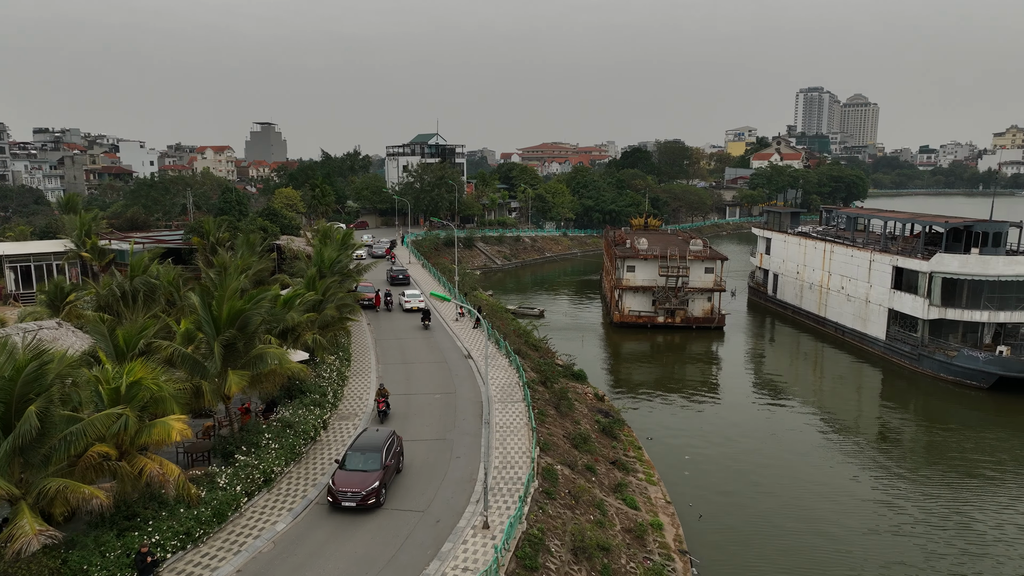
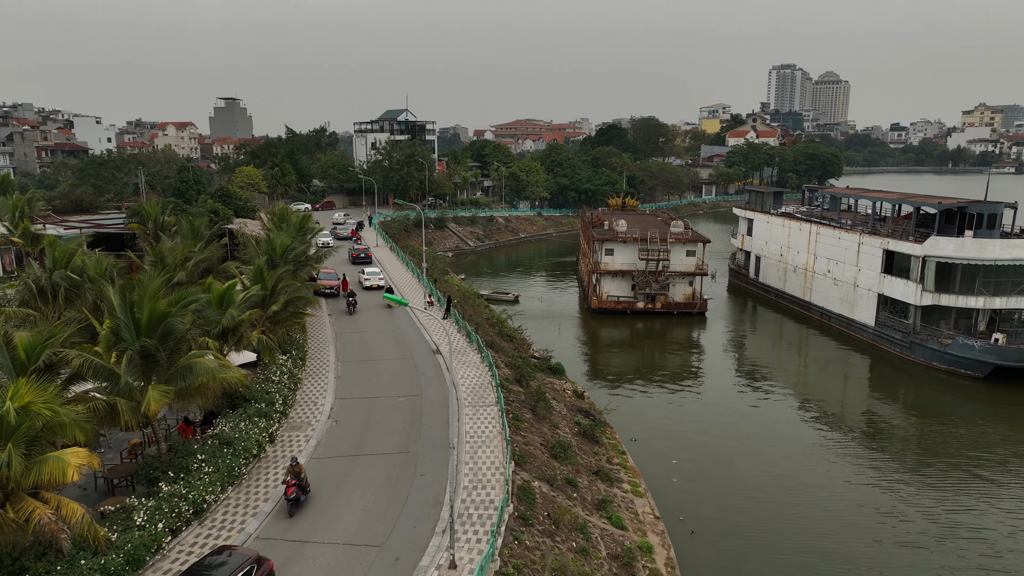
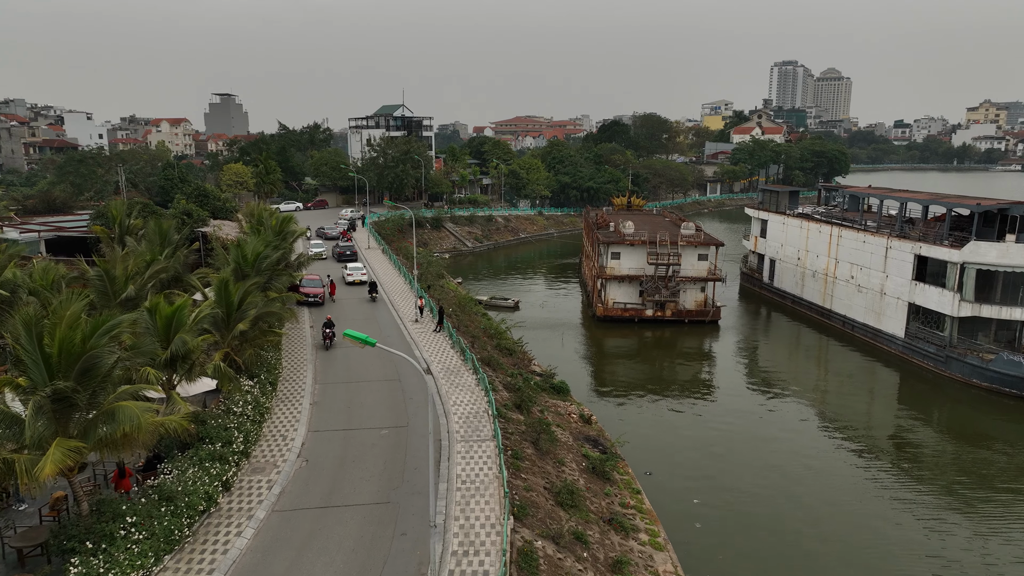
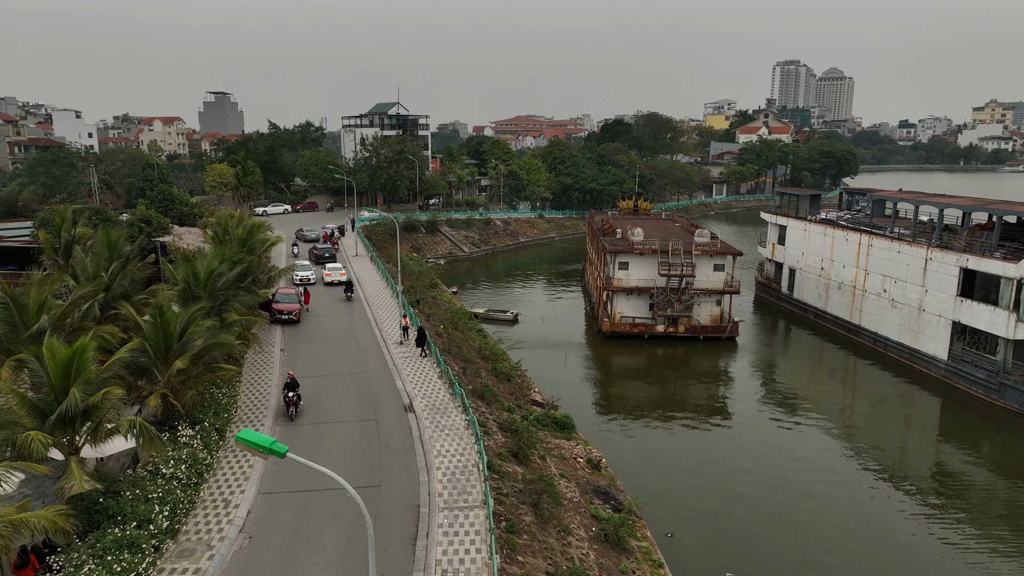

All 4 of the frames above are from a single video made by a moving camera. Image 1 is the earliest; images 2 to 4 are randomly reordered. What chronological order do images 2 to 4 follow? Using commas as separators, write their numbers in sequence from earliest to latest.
2, 3, 4
